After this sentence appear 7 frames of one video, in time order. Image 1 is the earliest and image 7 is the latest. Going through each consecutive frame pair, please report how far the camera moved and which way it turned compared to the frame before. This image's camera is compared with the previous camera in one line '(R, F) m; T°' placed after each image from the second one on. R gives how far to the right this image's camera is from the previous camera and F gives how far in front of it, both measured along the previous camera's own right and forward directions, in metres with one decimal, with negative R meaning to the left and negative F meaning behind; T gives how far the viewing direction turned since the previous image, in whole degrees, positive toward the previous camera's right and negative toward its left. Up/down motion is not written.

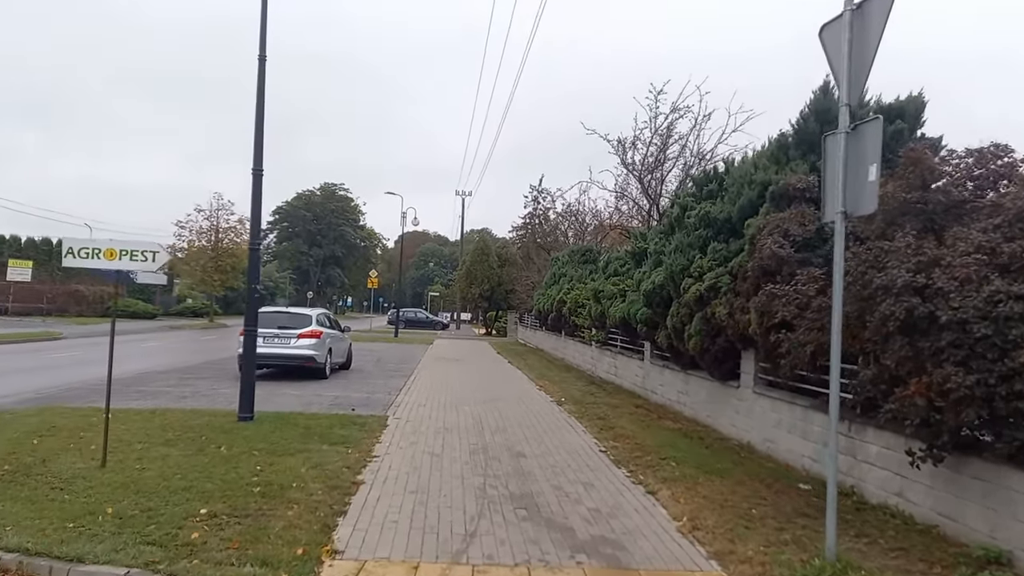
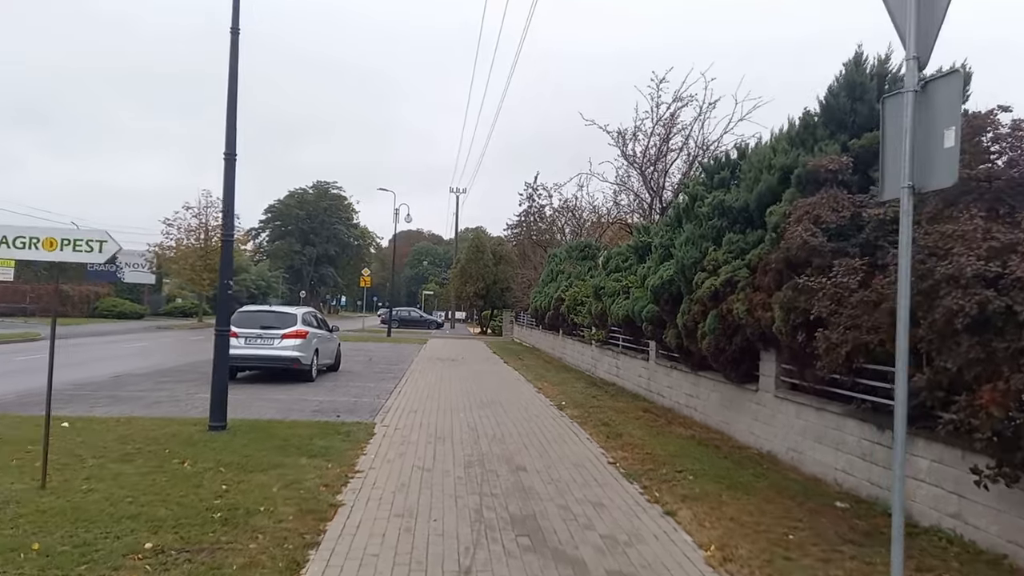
(0.0, +0.9) m; 0°
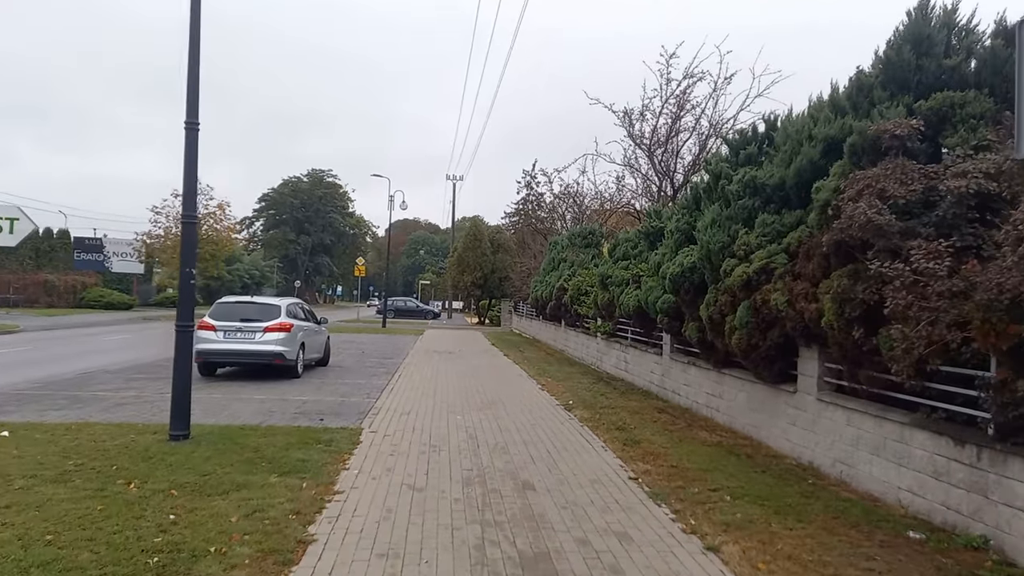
(-0.1, +1.2) m; 0°
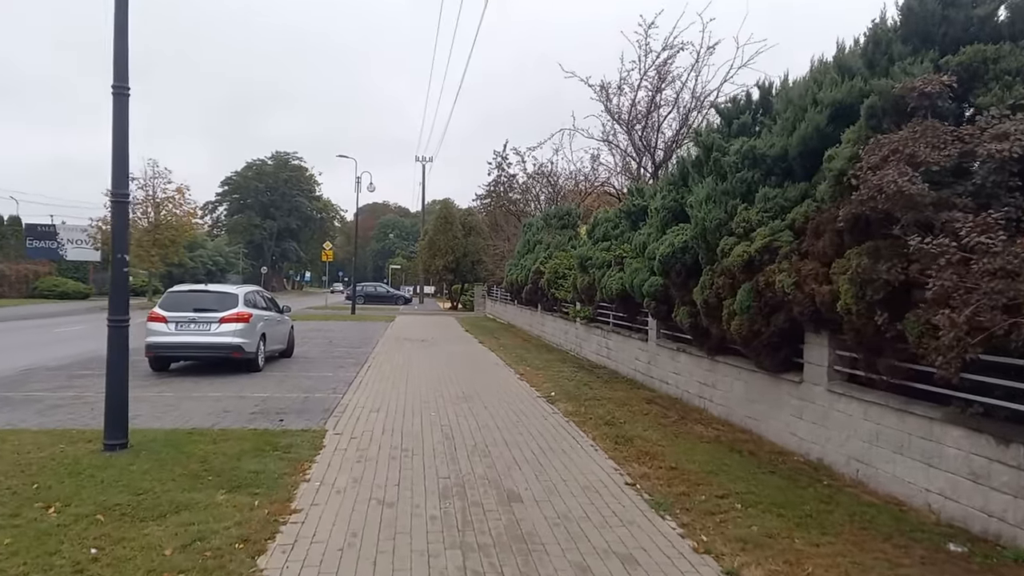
(-0.1, +0.8) m; +2°
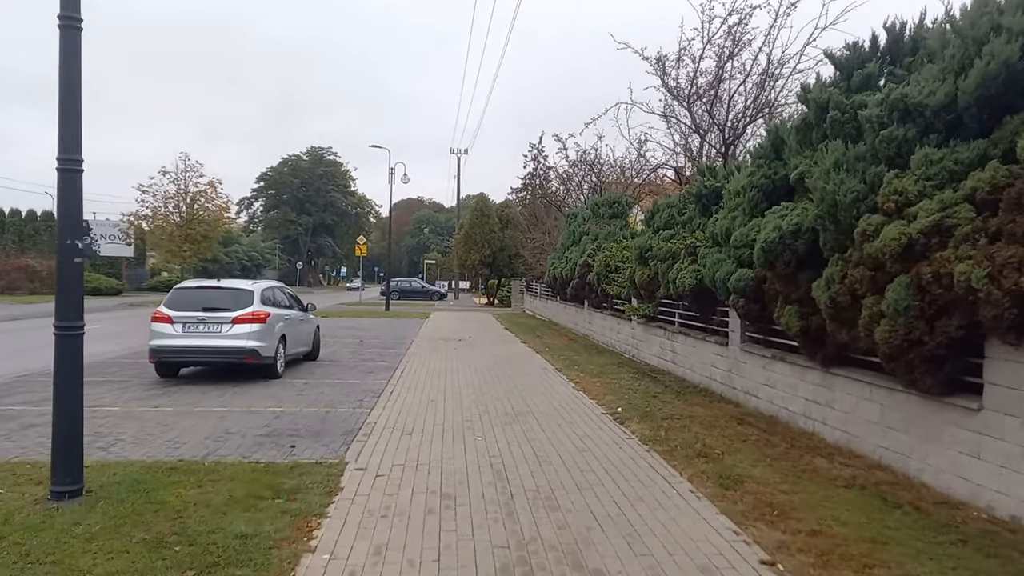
(-0.3, +1.9) m; -3°
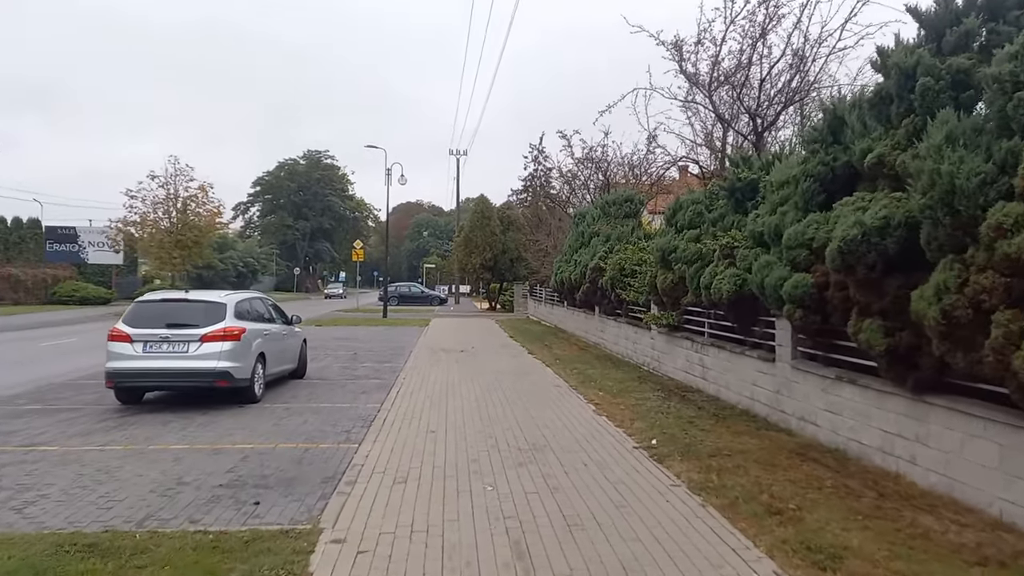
(-0.1, +1.5) m; 0°
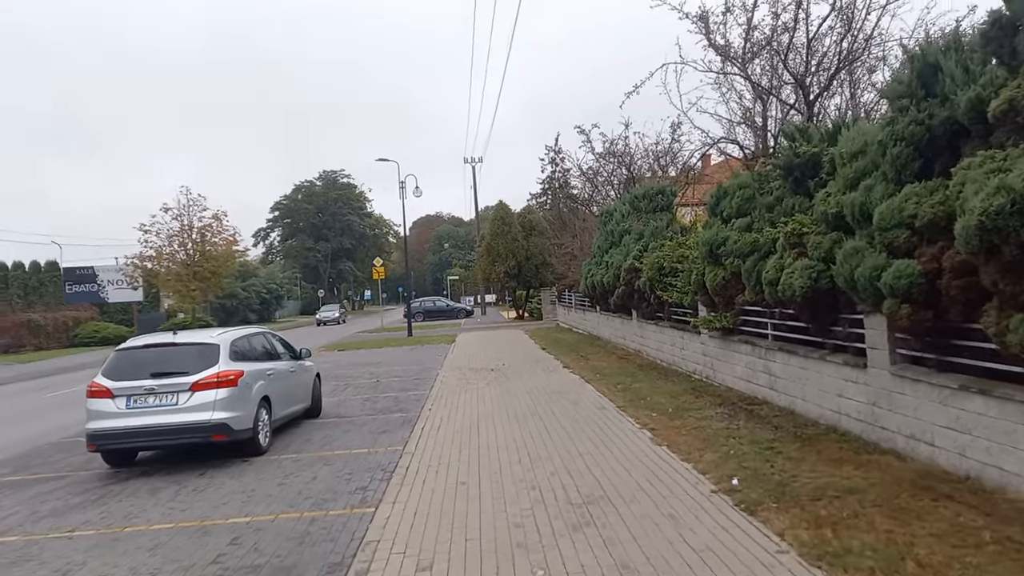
(-0.1, +1.4) m; -2°
